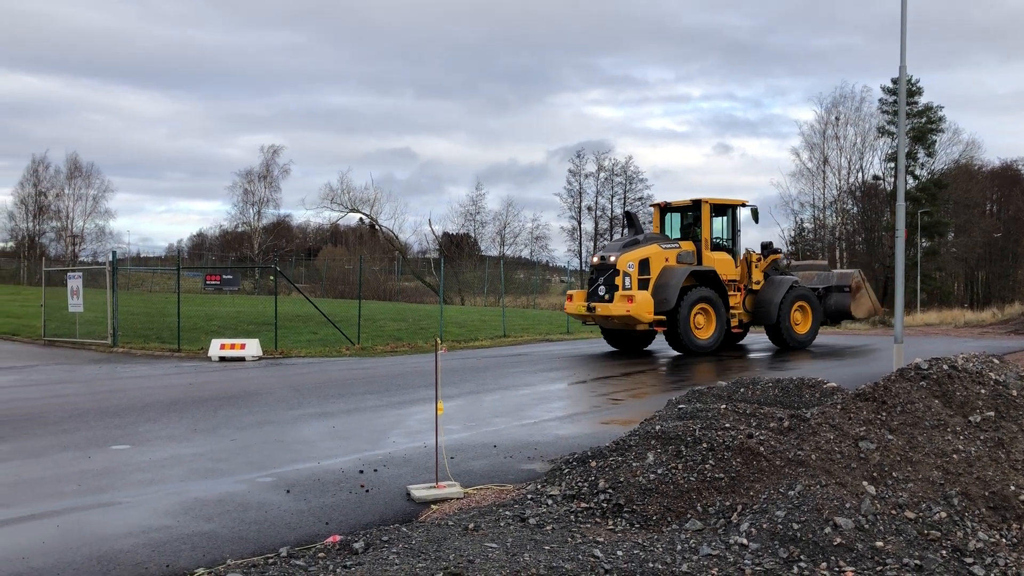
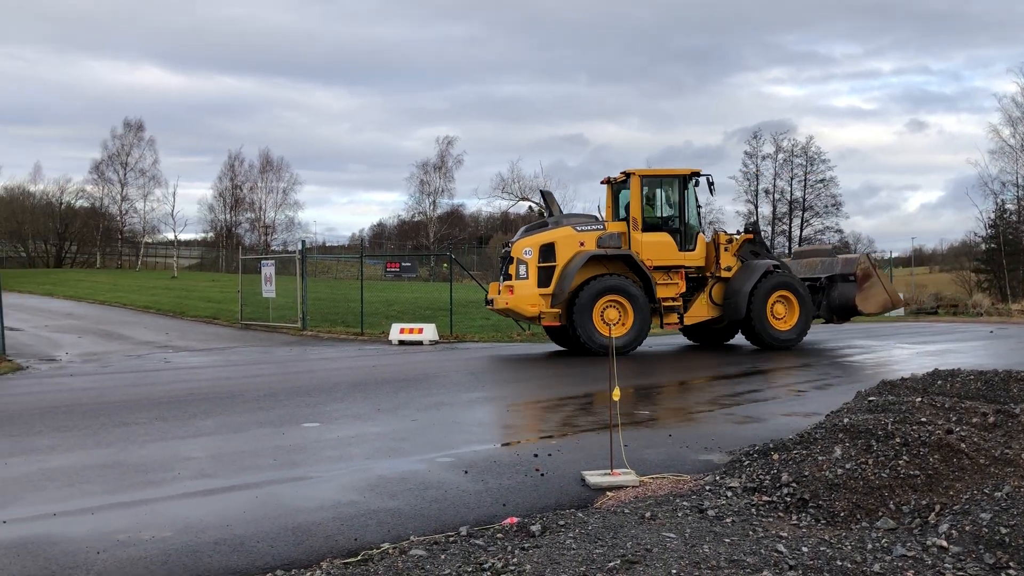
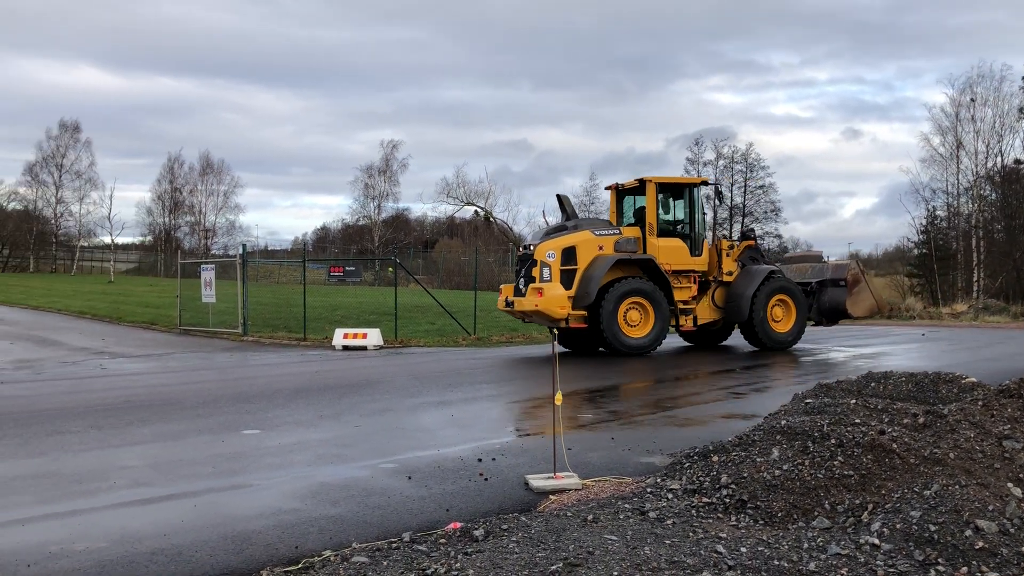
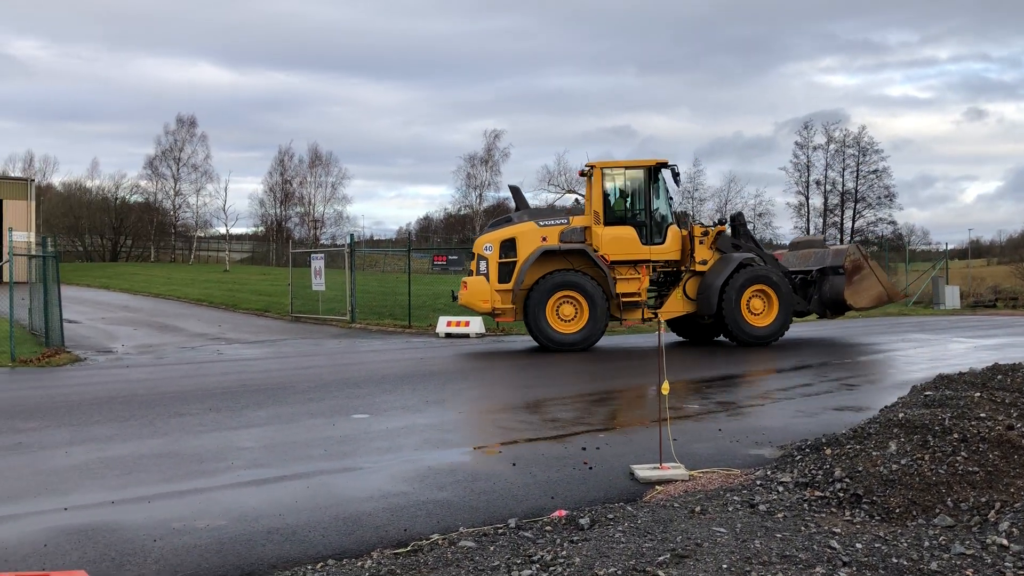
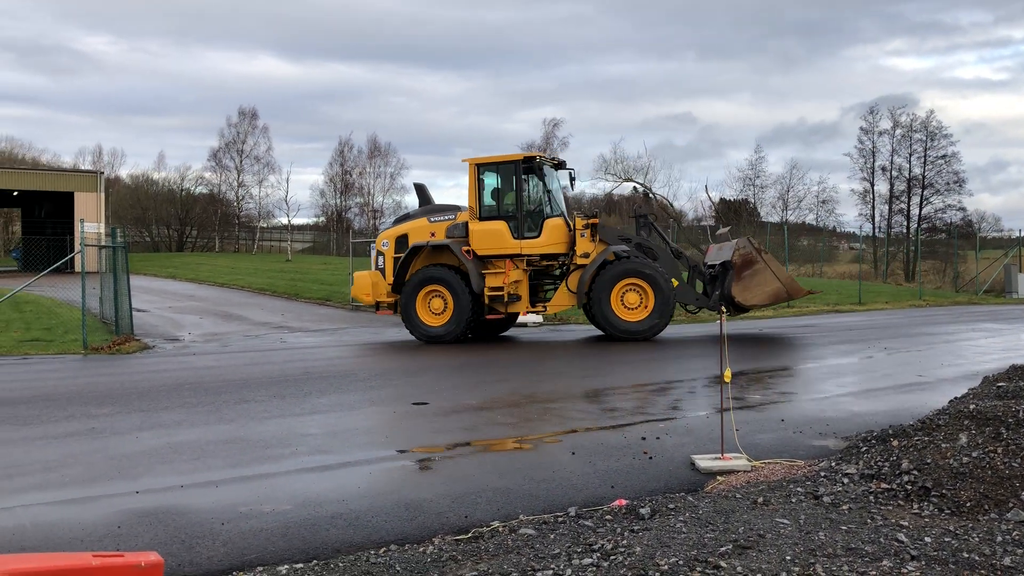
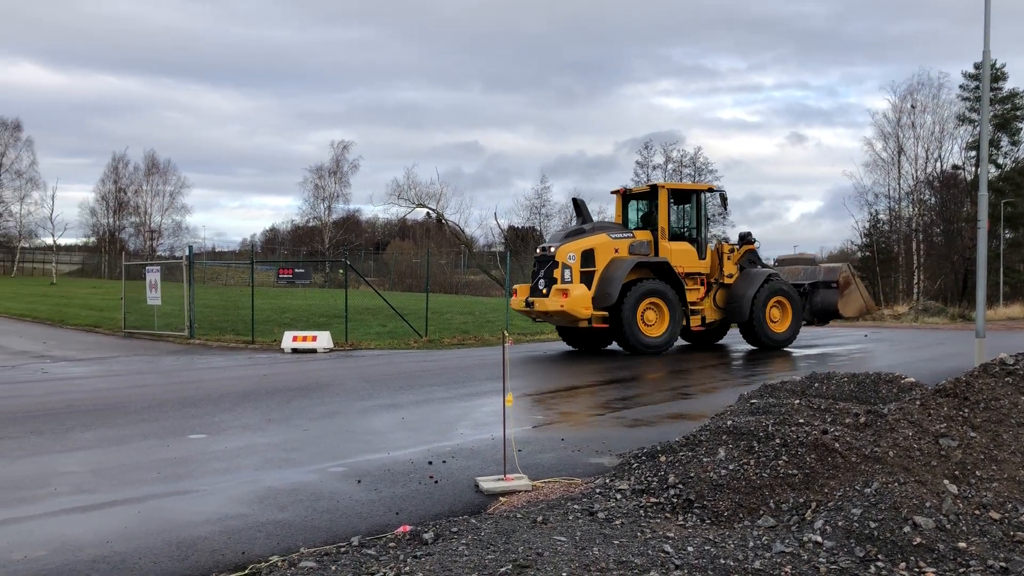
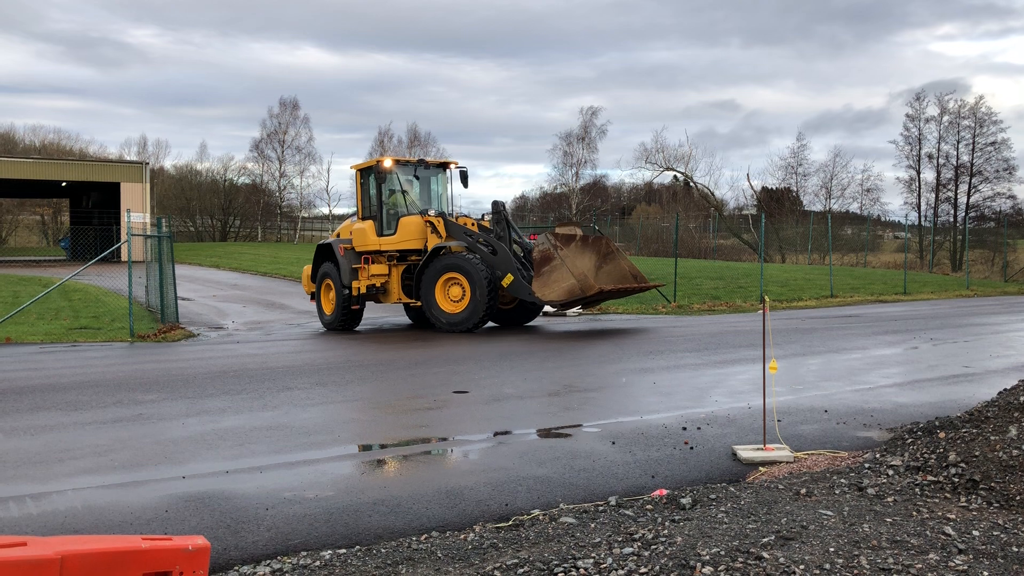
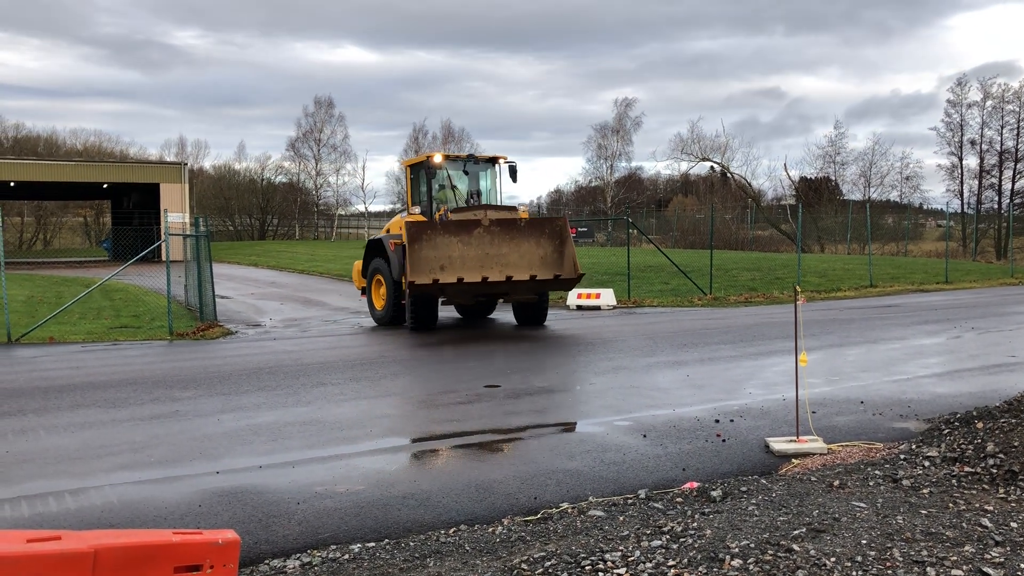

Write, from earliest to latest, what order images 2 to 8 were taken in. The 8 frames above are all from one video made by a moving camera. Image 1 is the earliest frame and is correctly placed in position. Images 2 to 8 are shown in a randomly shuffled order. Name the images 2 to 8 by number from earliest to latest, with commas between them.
6, 3, 2, 4, 5, 7, 8
